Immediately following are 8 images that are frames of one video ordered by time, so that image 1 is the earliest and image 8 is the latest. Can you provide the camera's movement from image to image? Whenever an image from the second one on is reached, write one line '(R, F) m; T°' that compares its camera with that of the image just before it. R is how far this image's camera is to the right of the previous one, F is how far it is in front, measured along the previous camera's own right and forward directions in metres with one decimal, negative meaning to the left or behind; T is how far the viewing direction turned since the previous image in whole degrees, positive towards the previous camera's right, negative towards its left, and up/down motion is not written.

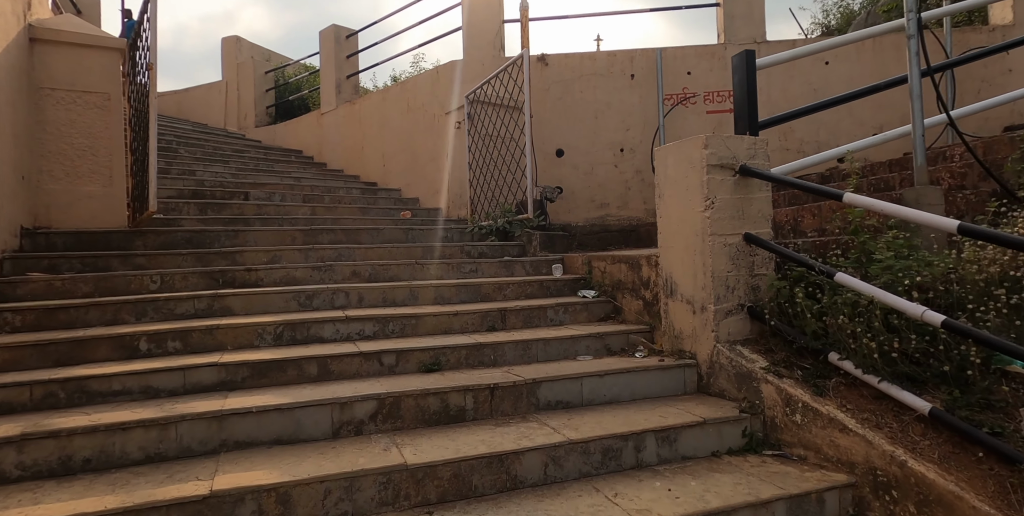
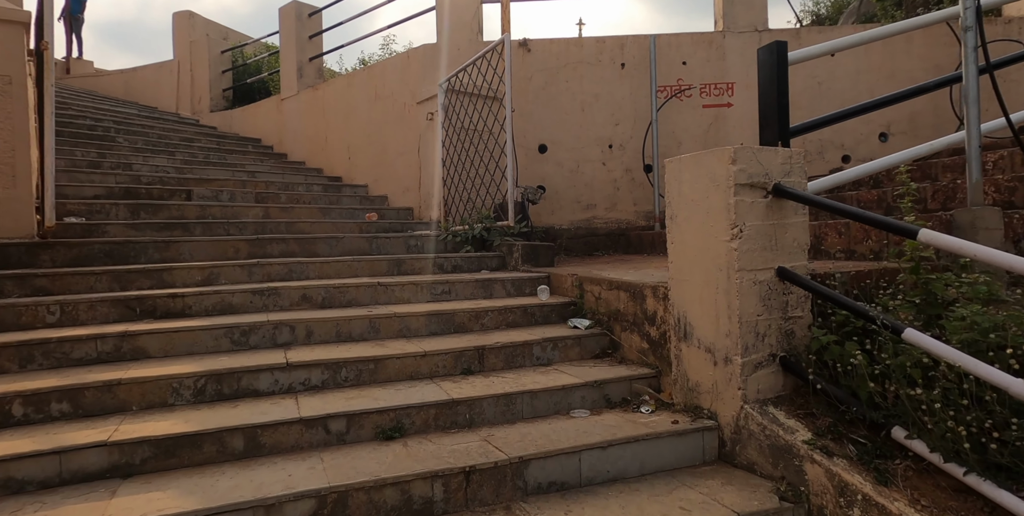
(0.0, +0.7) m; +2°
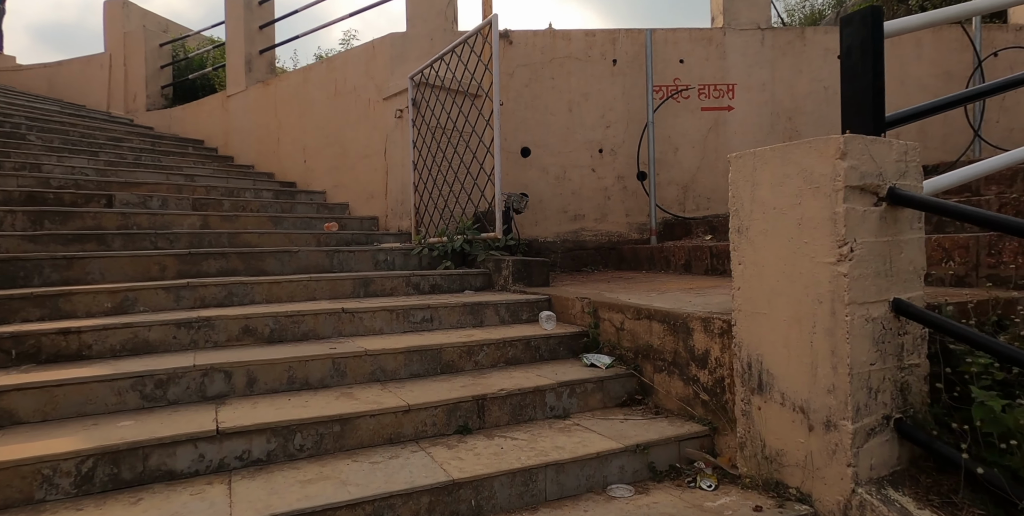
(-0.2, +0.8) m; +4°
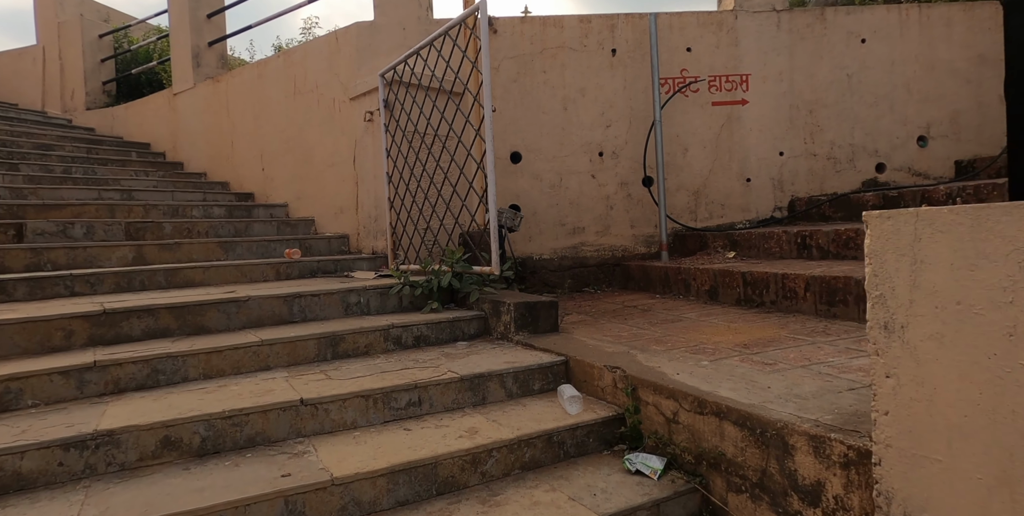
(-0.1, +0.8) m; +2°
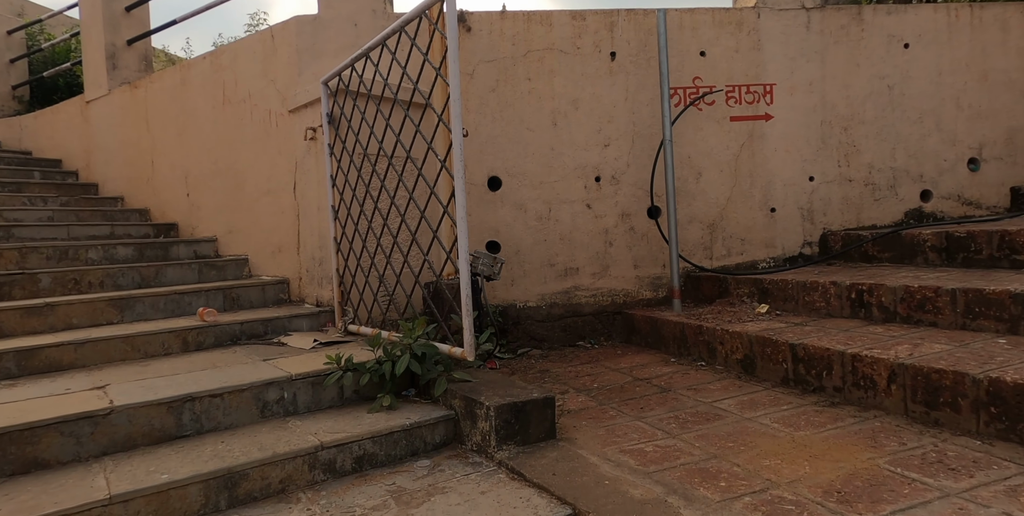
(0.0, +1.0) m; +2°
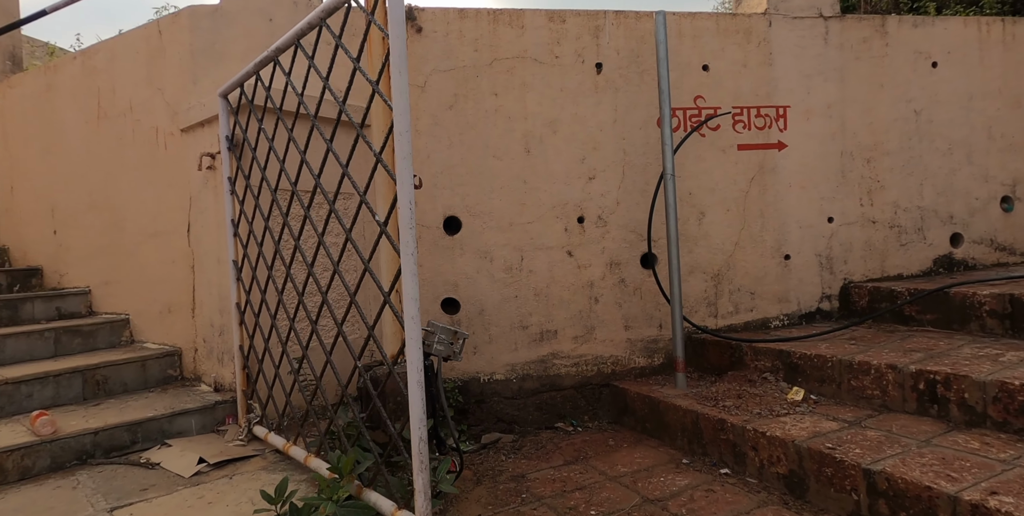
(-0.1, +1.0) m; +5°
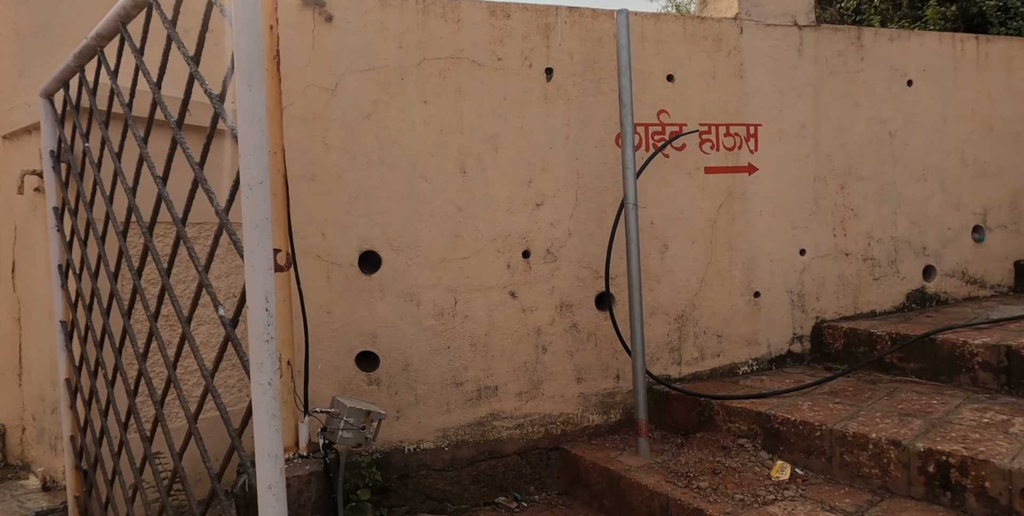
(0.0, +0.6) m; +6°
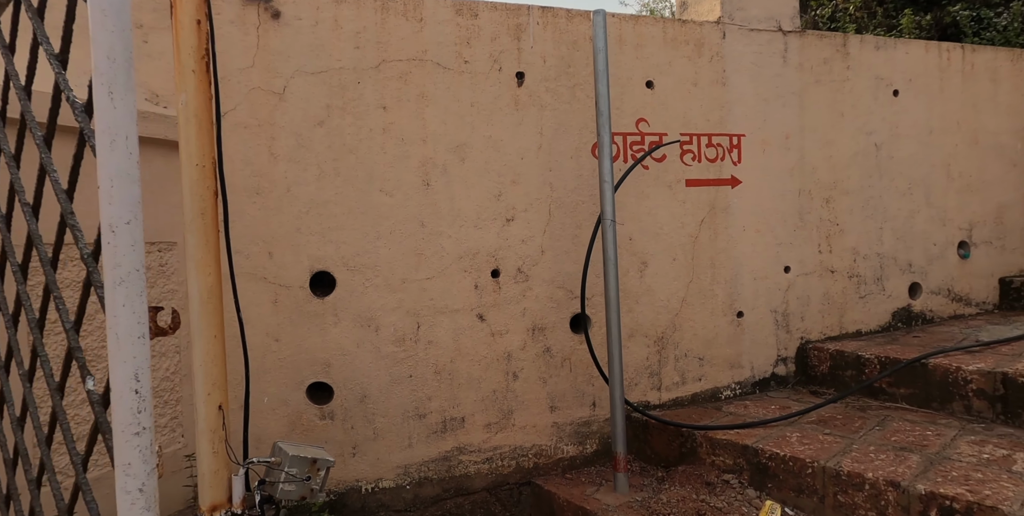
(0.0, +0.2) m; +2°
